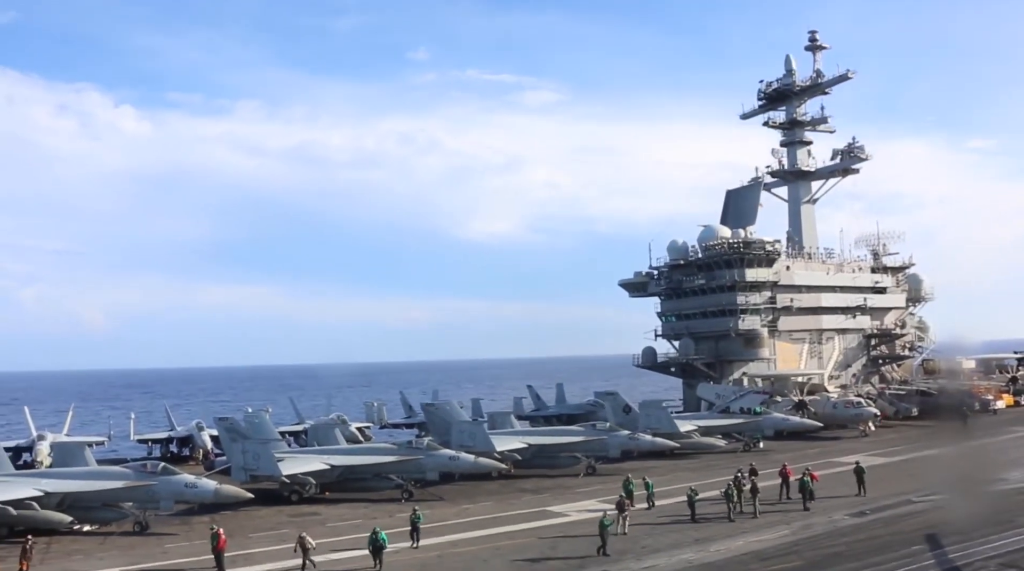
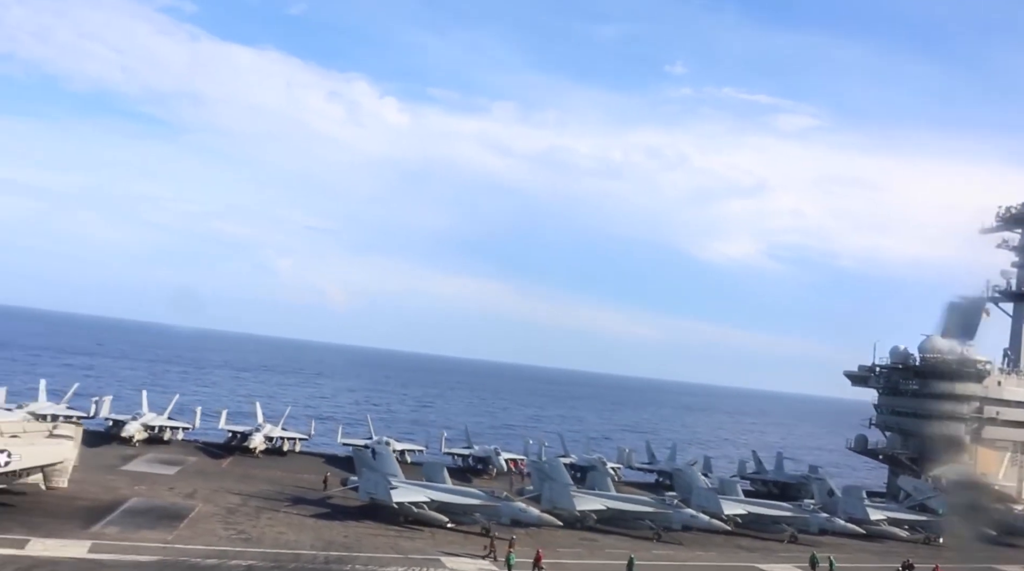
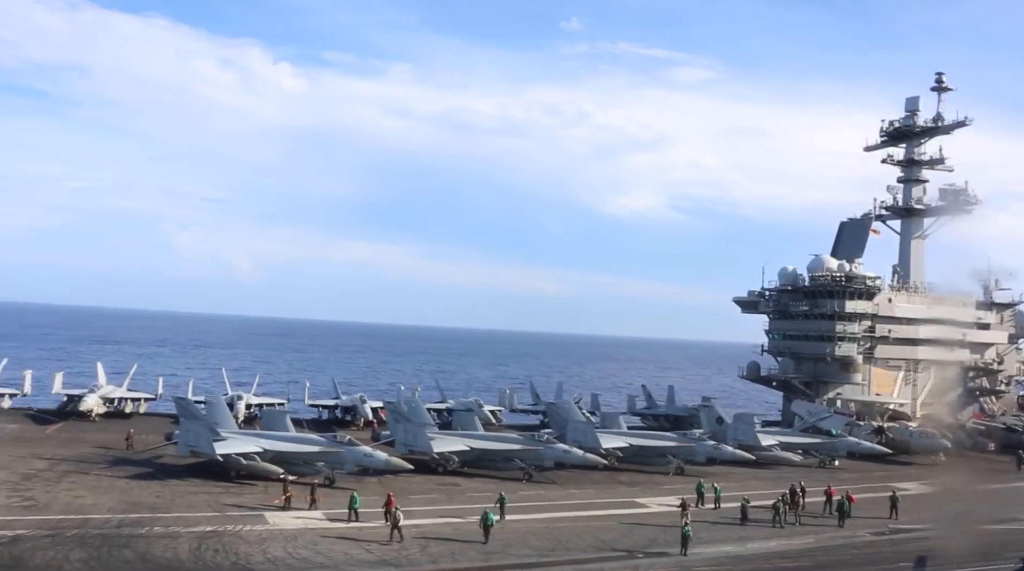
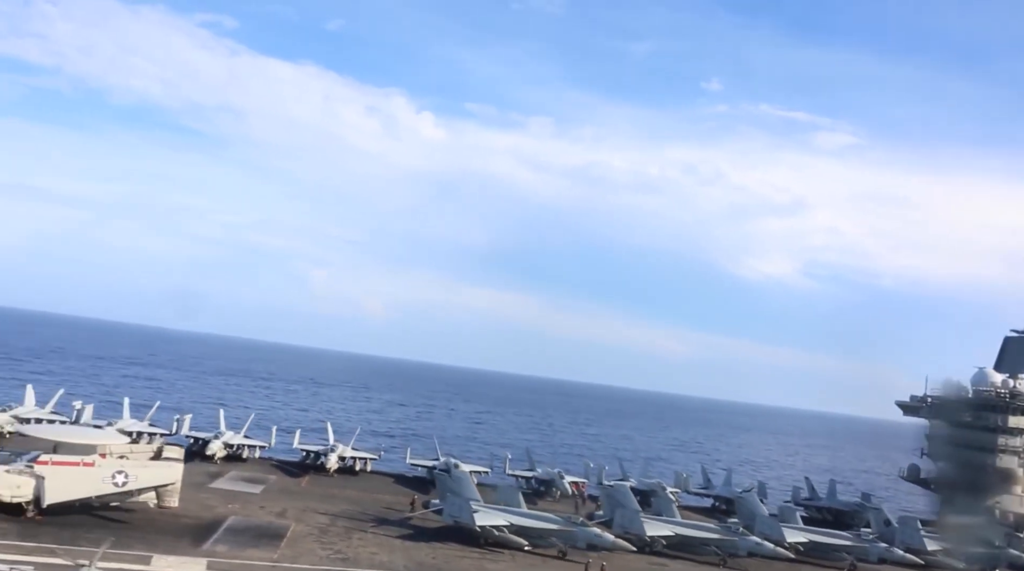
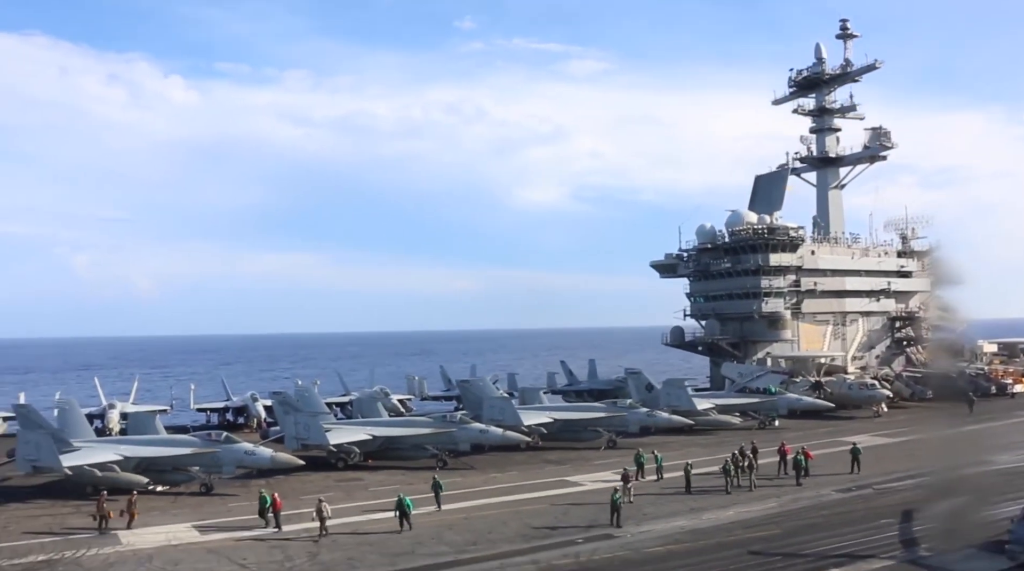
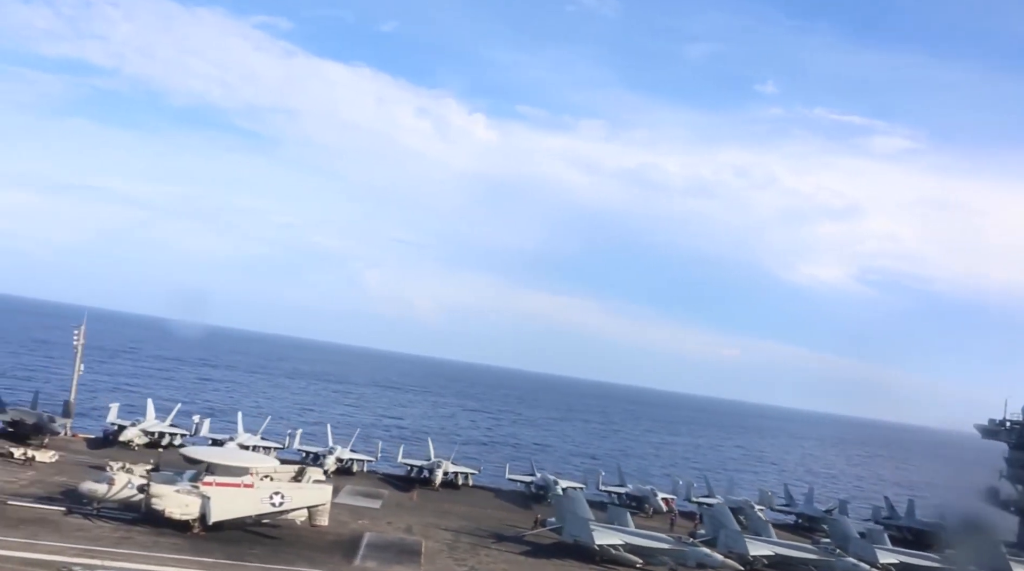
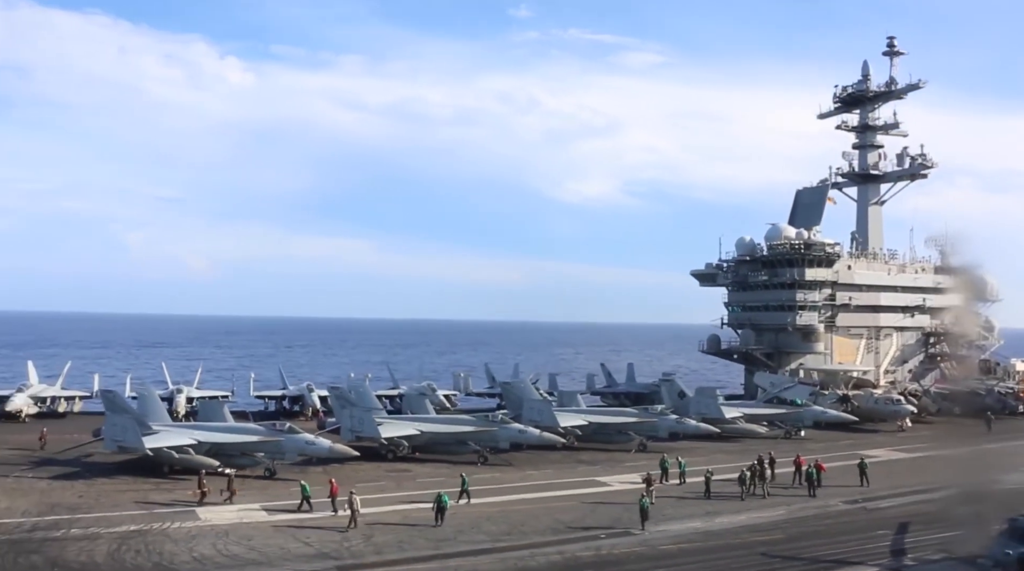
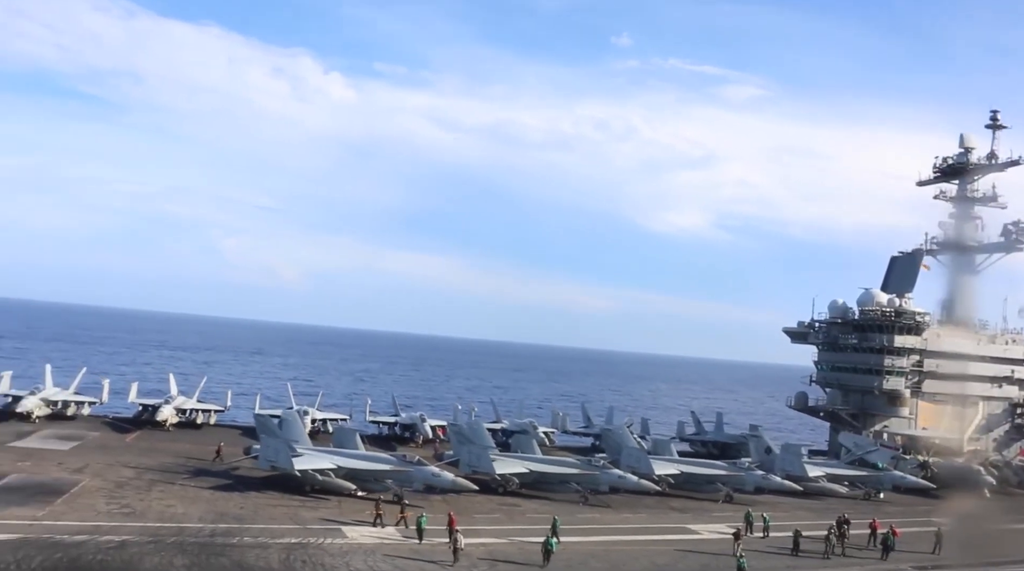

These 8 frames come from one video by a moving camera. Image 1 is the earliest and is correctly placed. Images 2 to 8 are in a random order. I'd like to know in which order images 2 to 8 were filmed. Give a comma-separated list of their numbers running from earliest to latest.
5, 7, 3, 8, 2, 4, 6
